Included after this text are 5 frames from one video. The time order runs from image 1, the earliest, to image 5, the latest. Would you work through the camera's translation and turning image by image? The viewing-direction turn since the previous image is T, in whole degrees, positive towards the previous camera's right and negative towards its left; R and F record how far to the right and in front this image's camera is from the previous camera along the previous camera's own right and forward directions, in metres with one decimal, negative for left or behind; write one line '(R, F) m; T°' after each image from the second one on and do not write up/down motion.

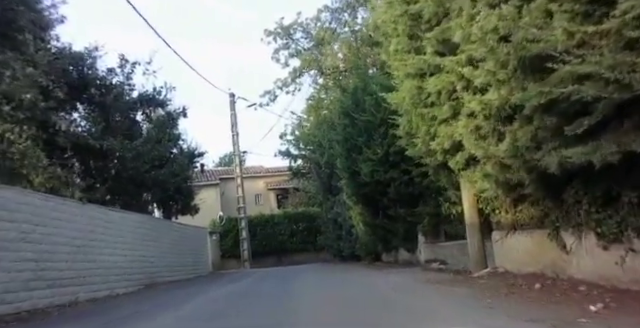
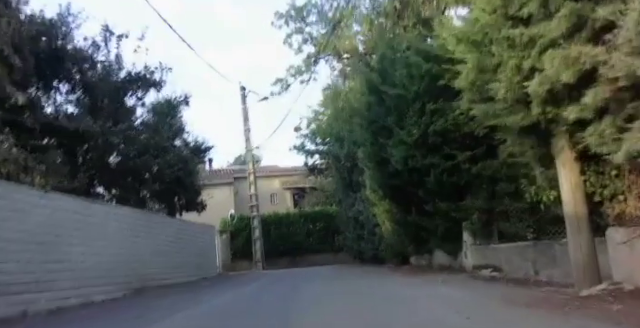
(-0.1, +3.3) m; -2°
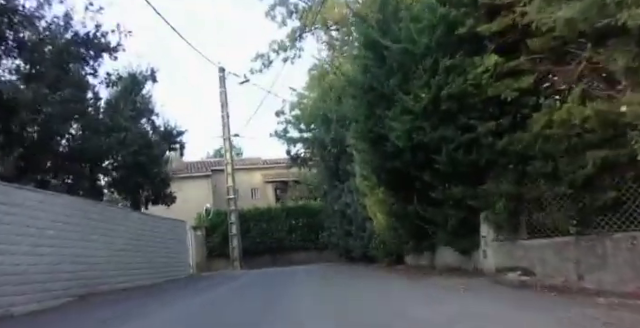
(0.0, +2.8) m; +2°
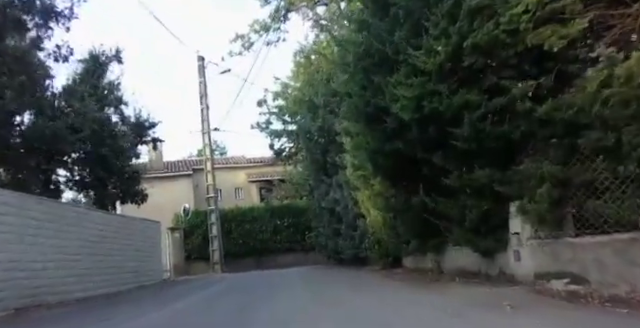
(0.0, +2.5) m; +1°
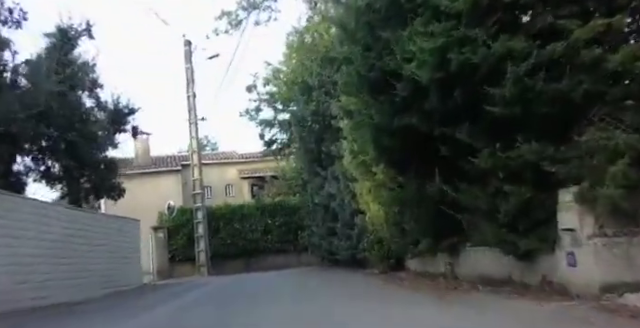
(+0.1, +2.1) m; +1°
